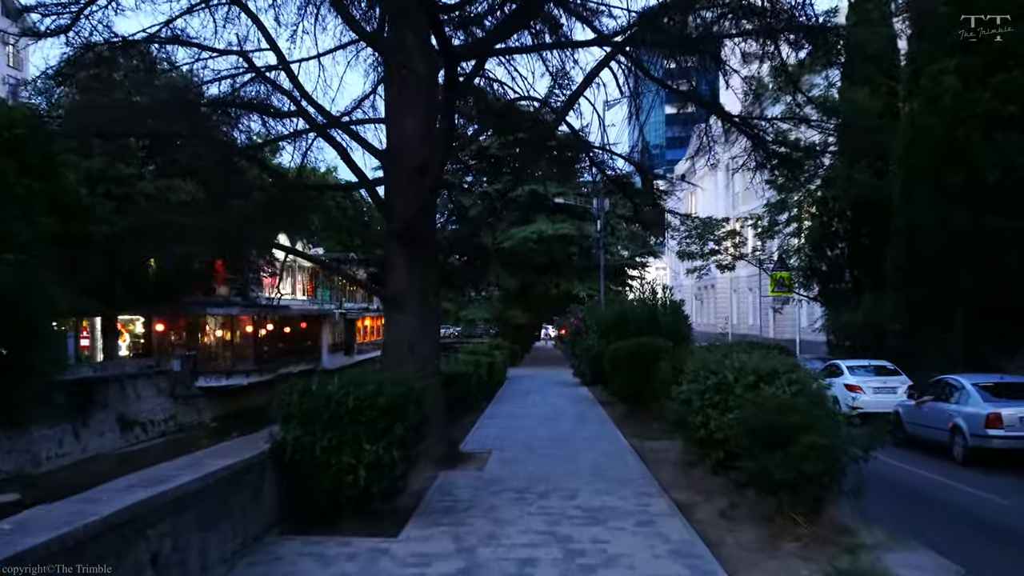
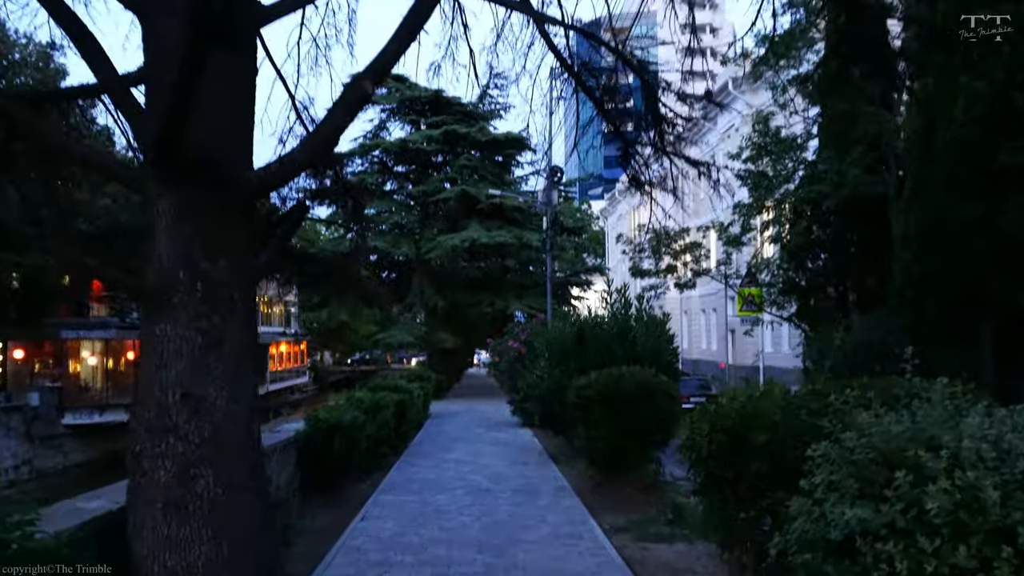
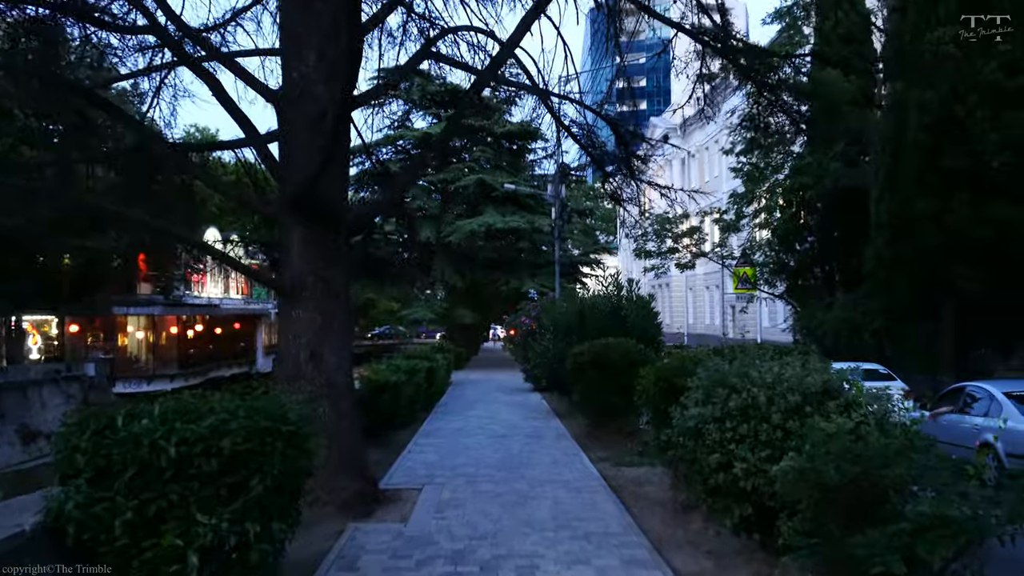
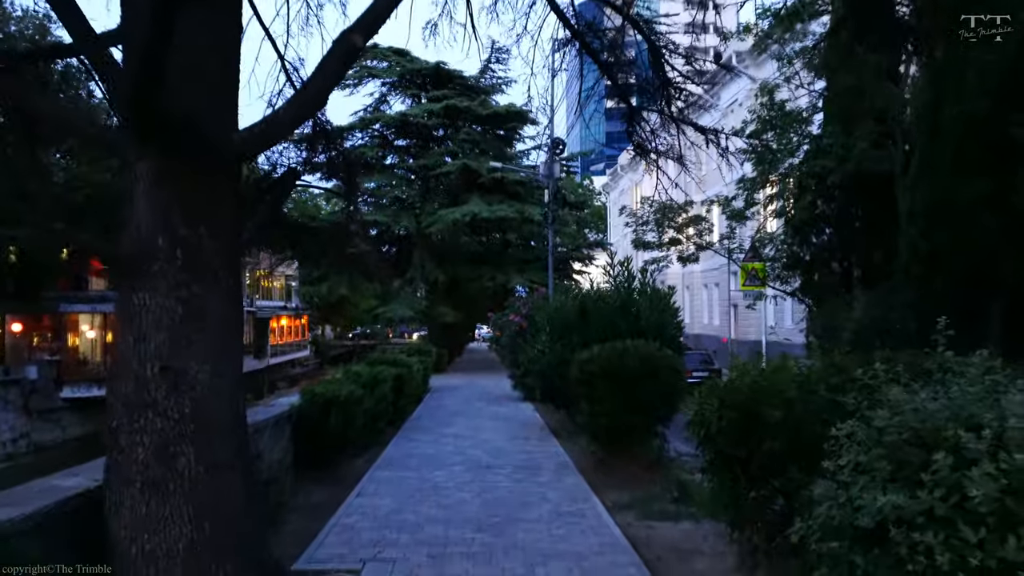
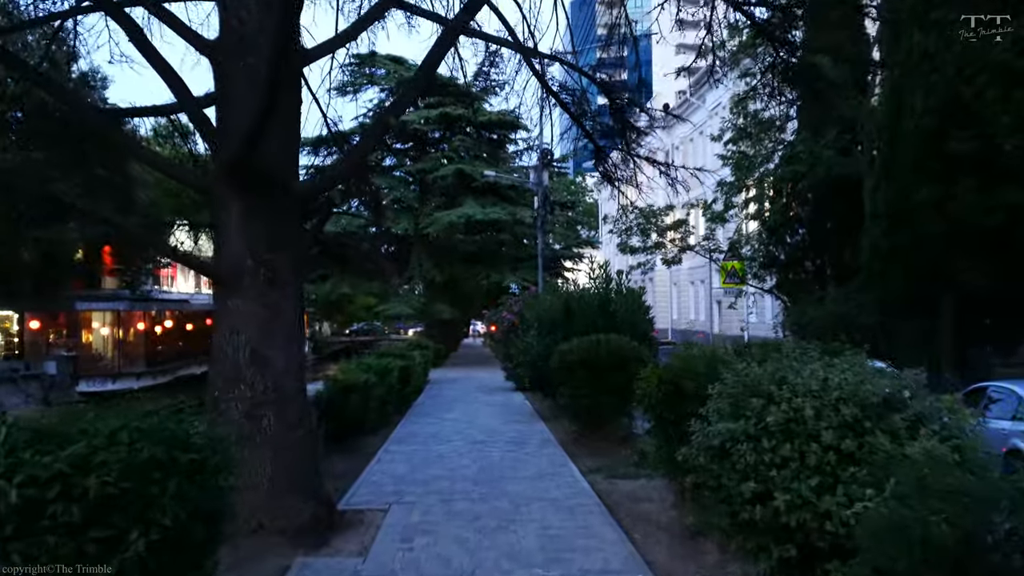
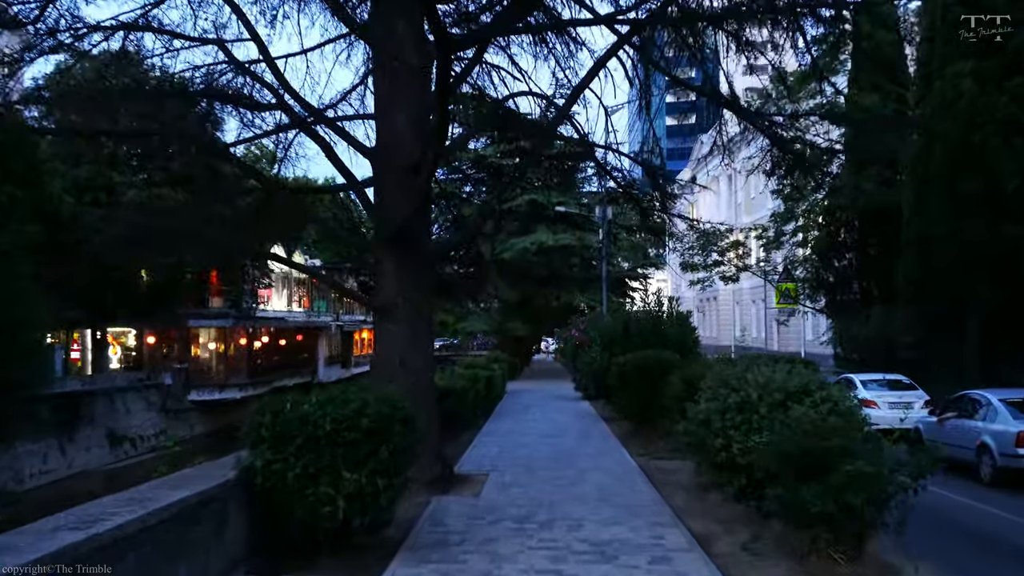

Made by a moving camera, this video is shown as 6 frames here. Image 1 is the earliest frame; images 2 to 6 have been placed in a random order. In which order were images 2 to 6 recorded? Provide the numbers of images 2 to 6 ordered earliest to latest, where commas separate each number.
6, 3, 5, 2, 4
